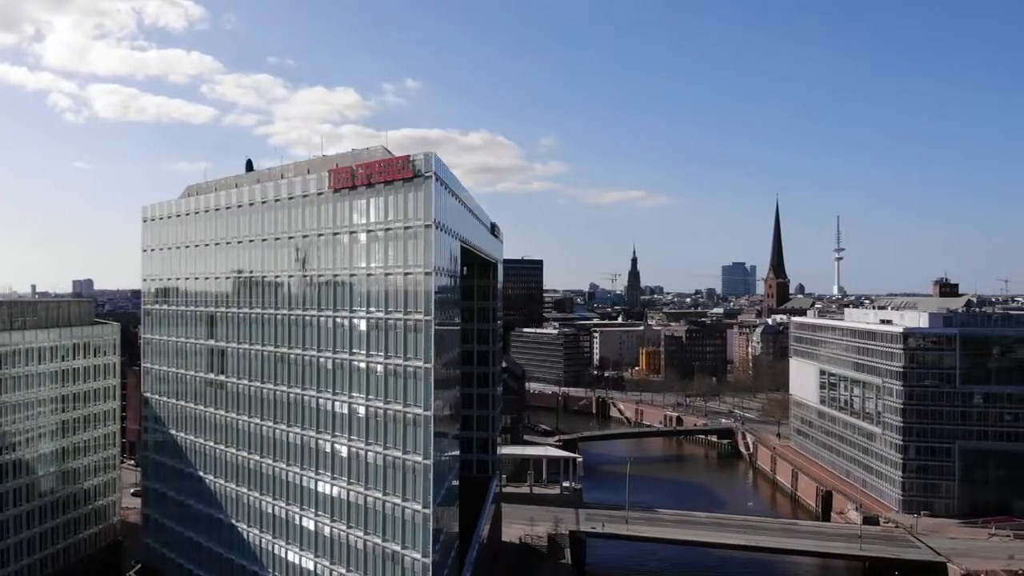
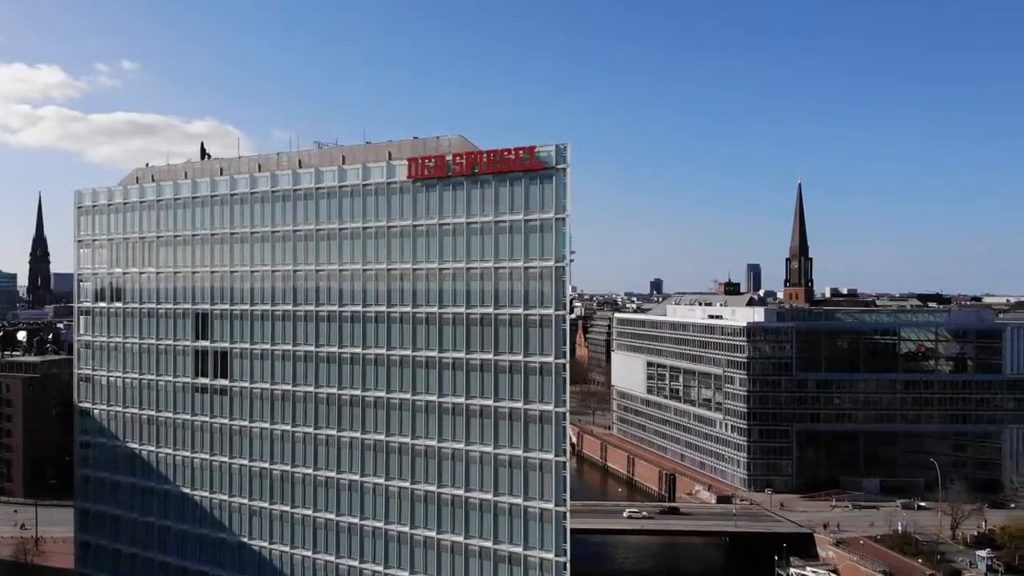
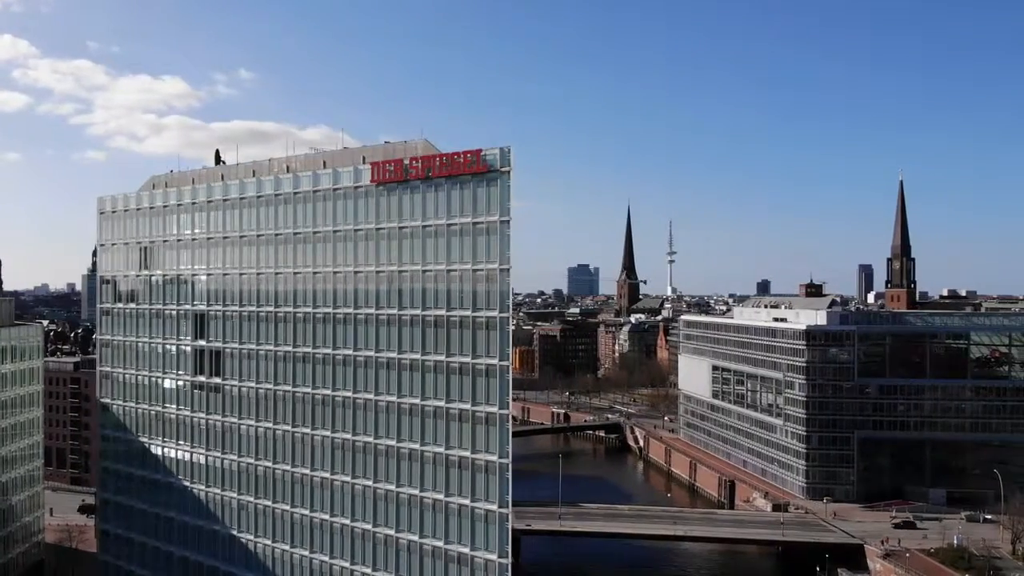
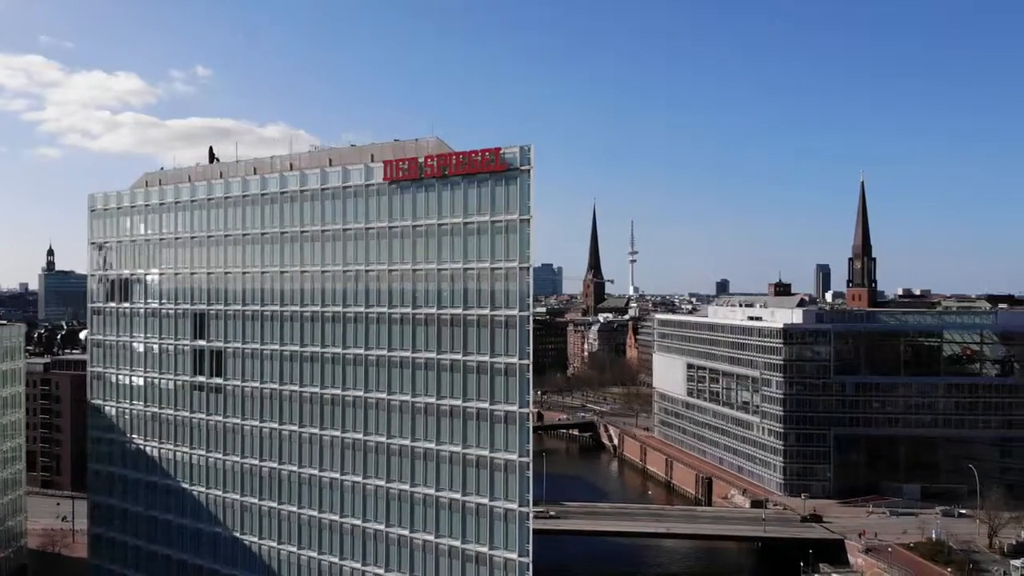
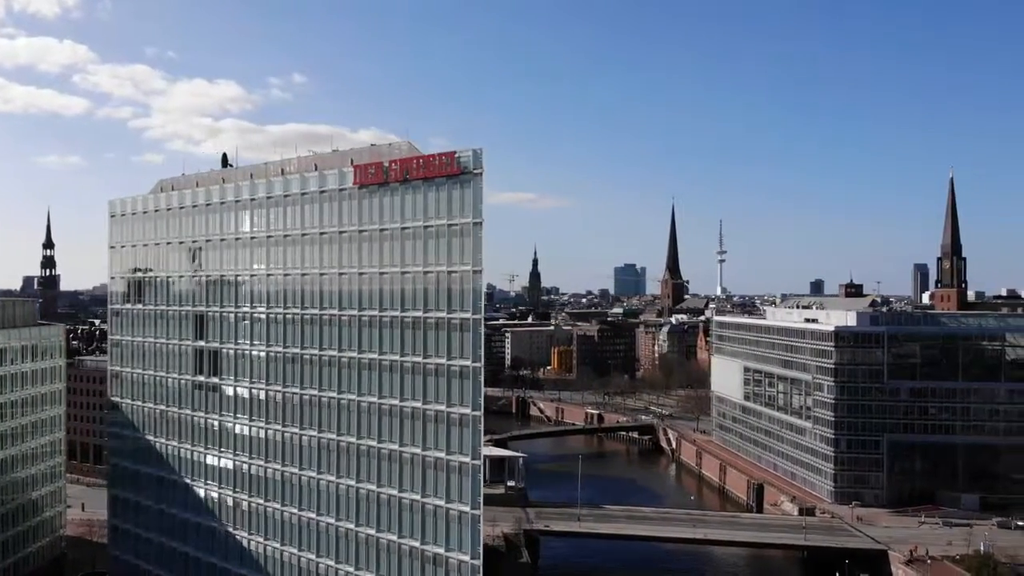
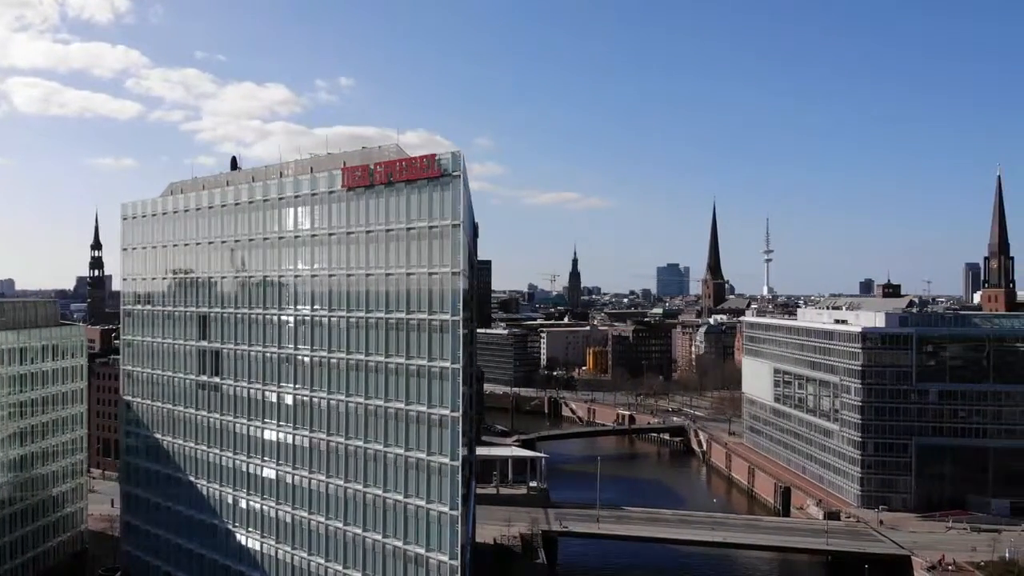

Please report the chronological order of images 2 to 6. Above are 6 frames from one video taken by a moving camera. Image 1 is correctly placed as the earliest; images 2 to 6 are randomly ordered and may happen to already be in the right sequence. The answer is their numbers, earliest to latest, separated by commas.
6, 5, 3, 4, 2
